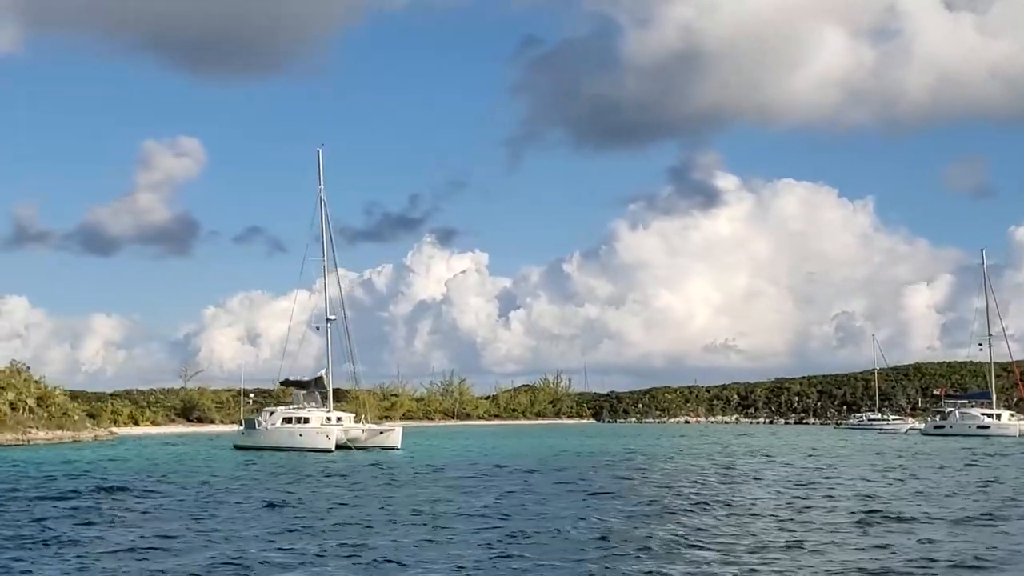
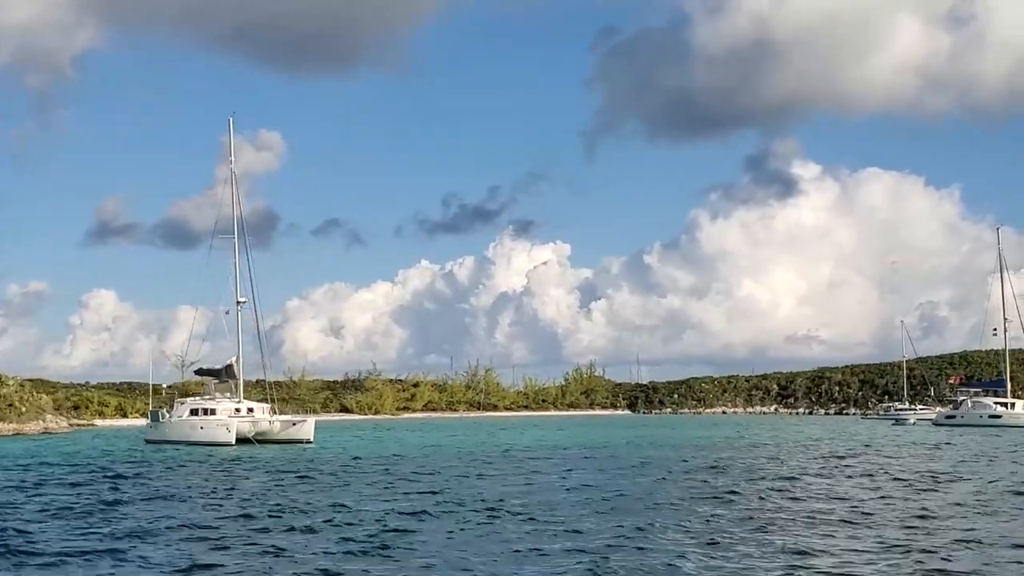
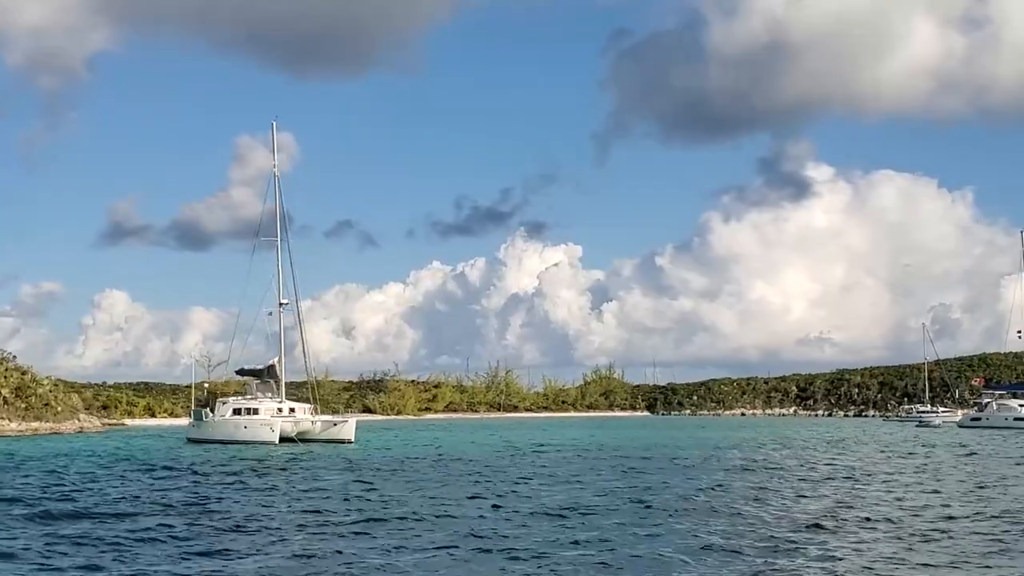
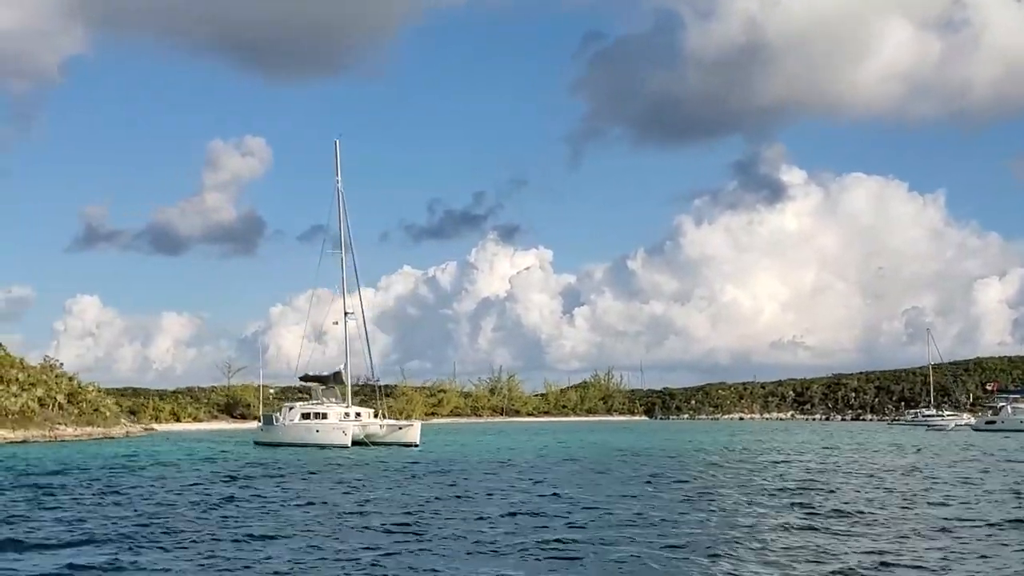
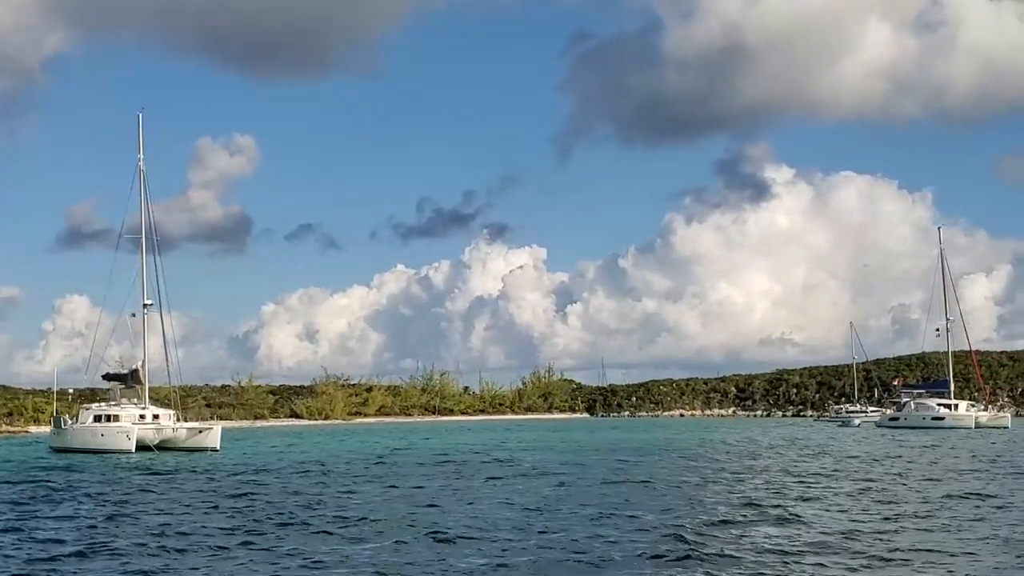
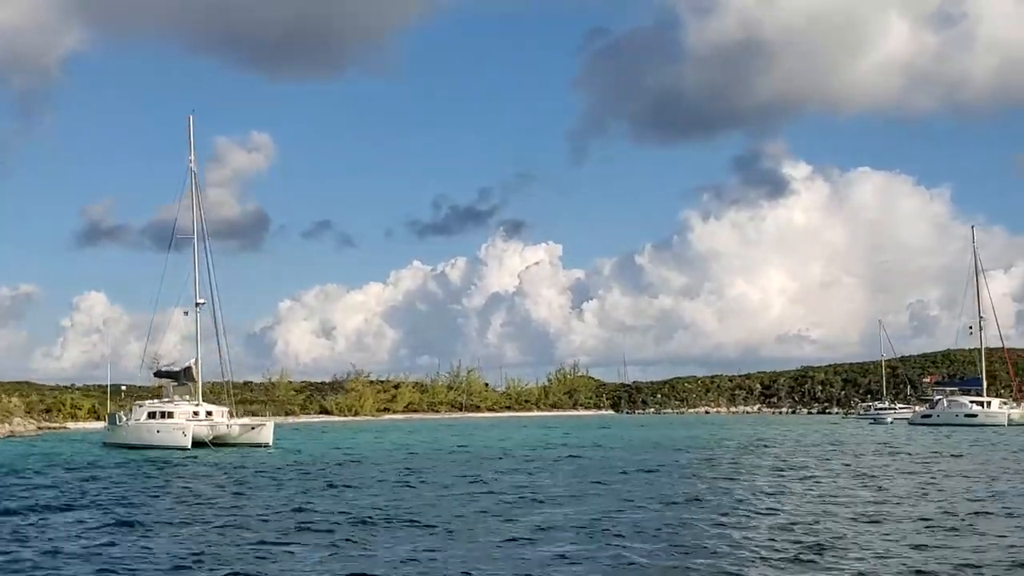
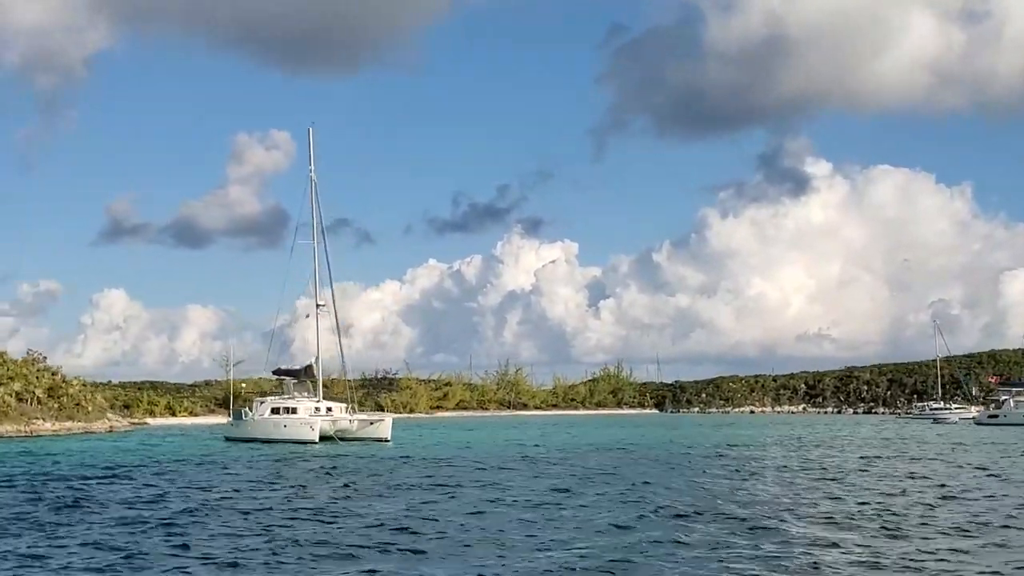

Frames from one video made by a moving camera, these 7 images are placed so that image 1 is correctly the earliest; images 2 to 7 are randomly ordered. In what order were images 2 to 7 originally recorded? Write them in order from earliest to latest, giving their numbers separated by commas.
4, 7, 3, 2, 6, 5
